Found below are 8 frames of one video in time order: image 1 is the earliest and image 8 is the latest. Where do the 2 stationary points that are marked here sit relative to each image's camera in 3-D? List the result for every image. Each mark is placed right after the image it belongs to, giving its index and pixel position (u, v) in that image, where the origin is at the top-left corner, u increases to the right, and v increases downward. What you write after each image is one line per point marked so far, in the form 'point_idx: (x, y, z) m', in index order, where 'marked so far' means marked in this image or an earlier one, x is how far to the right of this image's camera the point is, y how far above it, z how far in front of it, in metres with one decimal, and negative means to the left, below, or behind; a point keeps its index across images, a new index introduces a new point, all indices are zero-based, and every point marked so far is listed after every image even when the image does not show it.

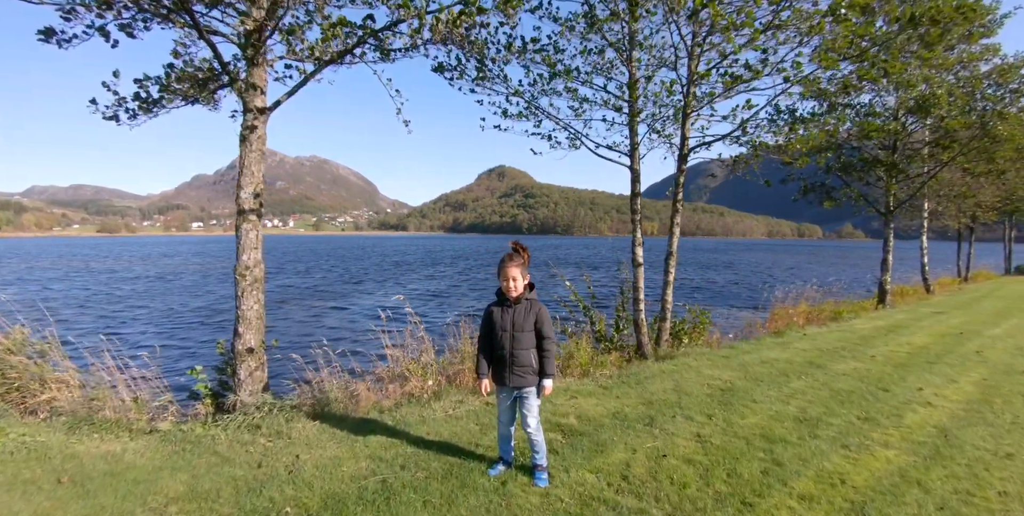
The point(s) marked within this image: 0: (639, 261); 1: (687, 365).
0: (+2.3, -0.1, +9.5) m
1: (+2.6, -1.6, +7.8) m
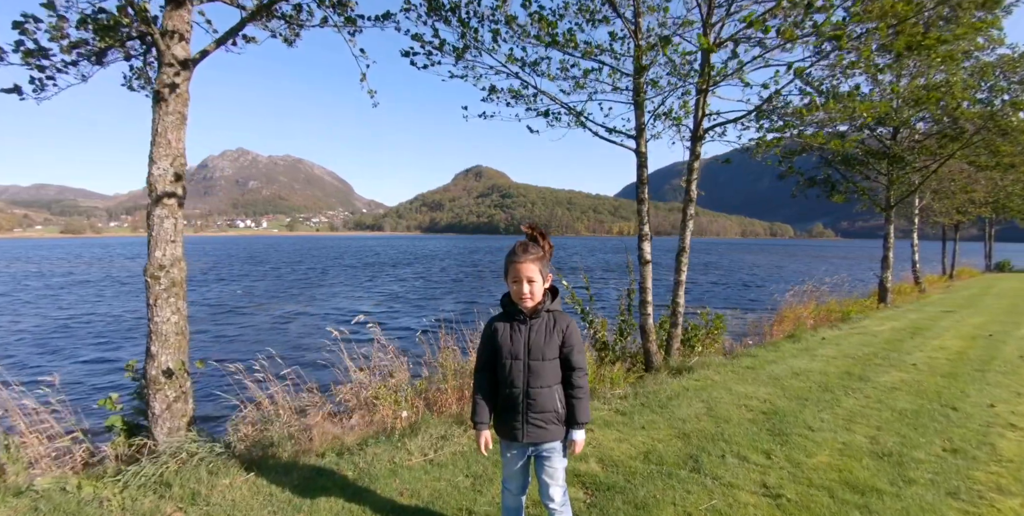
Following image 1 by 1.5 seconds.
0: (+2.1, 0.0, +8.3) m
1: (+2.5, -1.6, +6.6) m
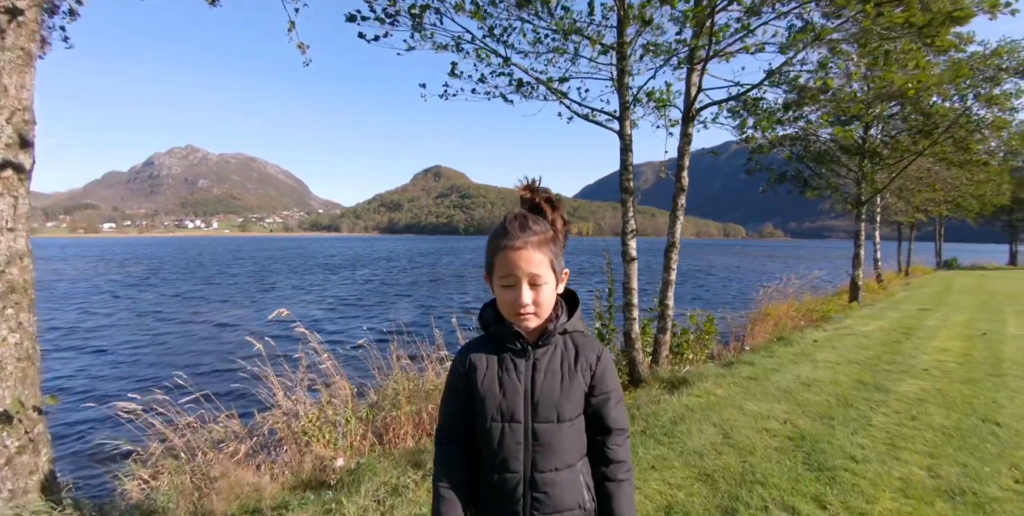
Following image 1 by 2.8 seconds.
0: (+1.7, 0.0, +7.3) m
1: (+2.2, -1.5, +5.7) m
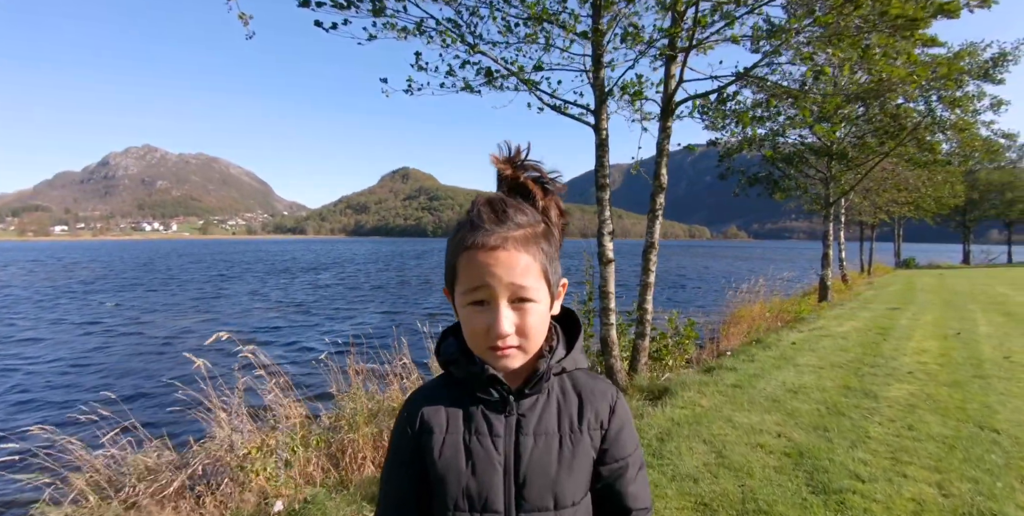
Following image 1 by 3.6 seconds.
0: (+1.3, 0.0, +6.9) m
1: (+1.9, -1.5, +5.3) m
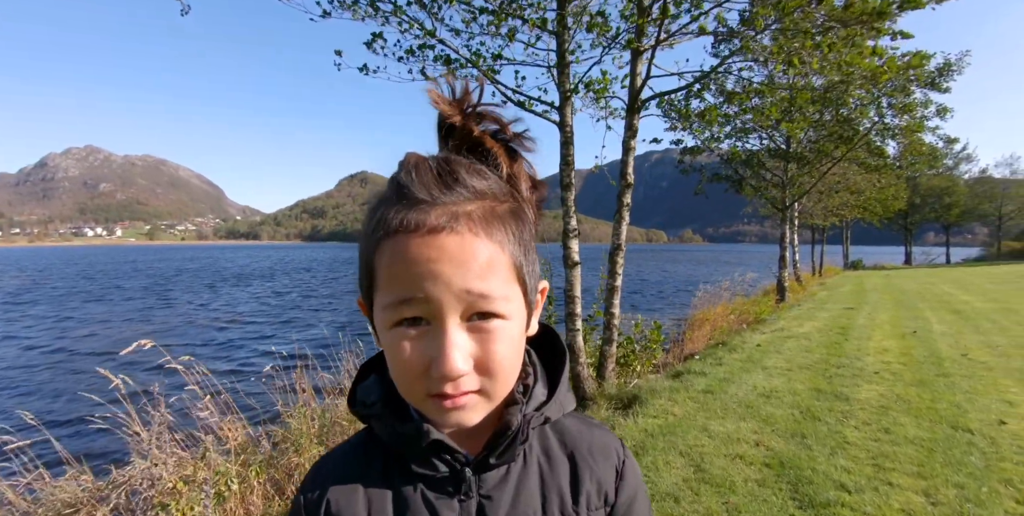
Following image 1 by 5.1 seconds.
0: (+0.8, 0.0, +6.7) m
1: (+1.6, -1.5, +5.0) m
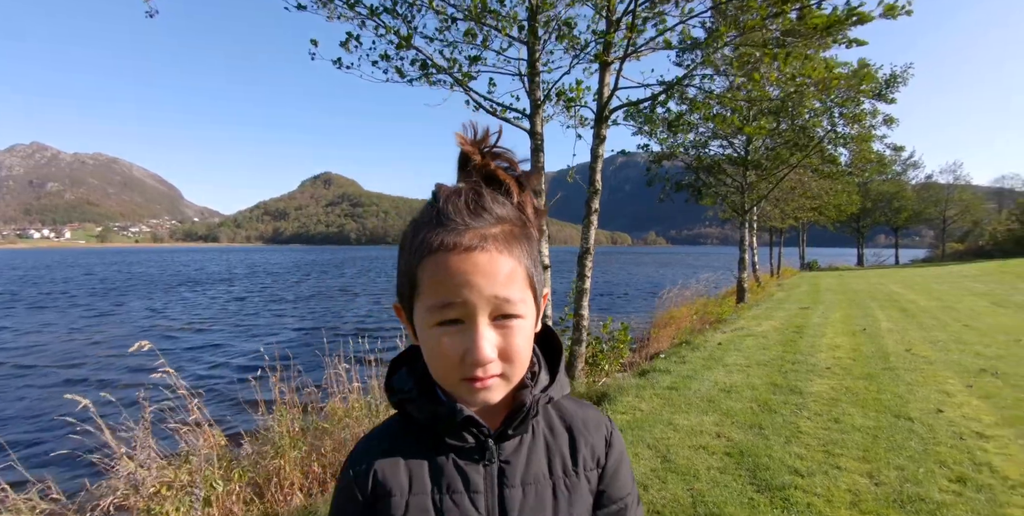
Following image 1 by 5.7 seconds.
0: (+0.5, 0.0, +6.9) m
1: (+1.3, -1.6, +5.3) m
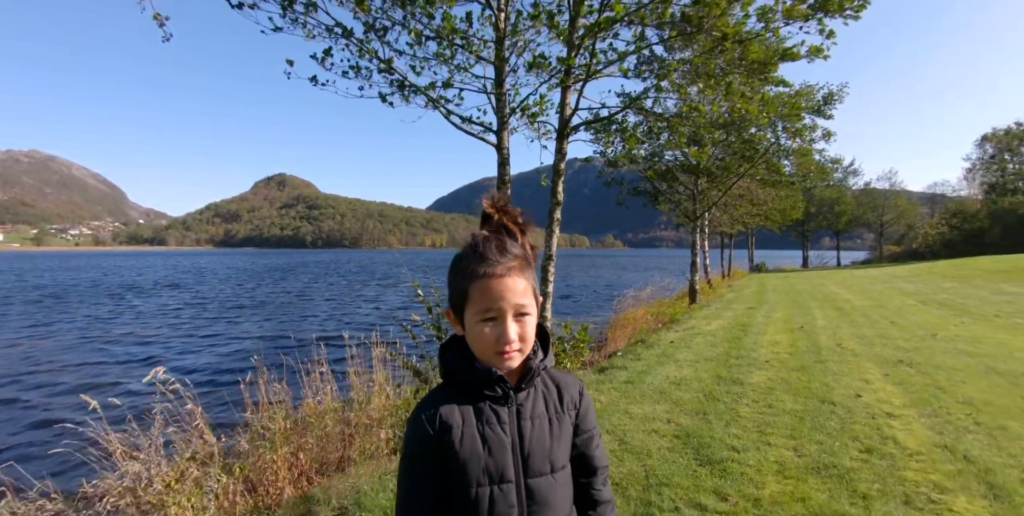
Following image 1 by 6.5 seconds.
0: (0.0, -0.1, +7.3) m
1: (+1.0, -1.6, +5.8) m
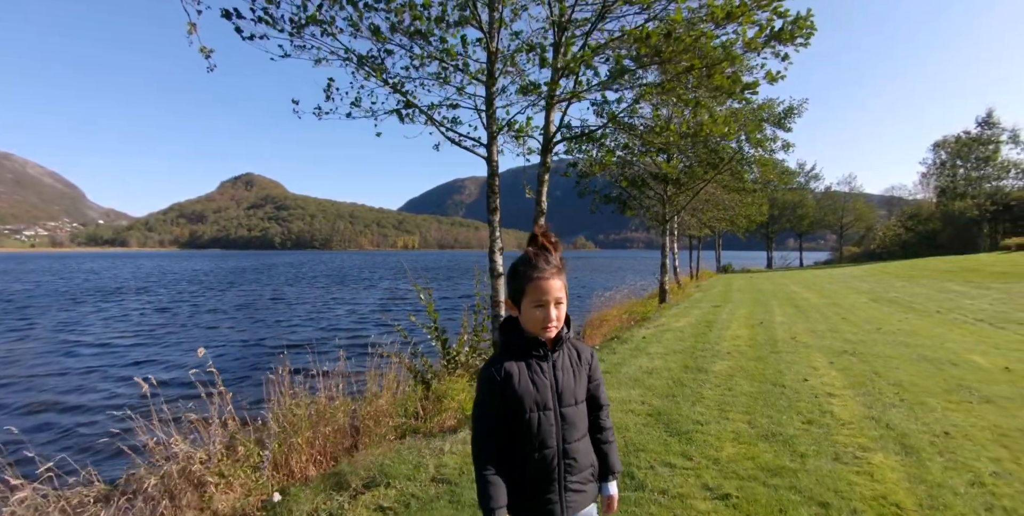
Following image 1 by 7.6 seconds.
0: (-0.2, -0.1, +8.0) m
1: (+0.9, -1.6, +6.5) m
